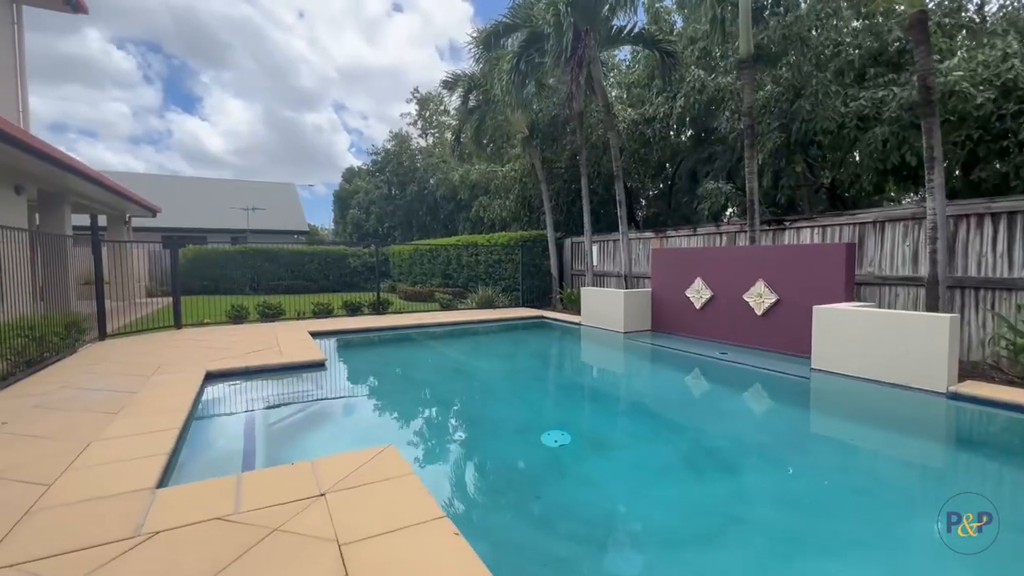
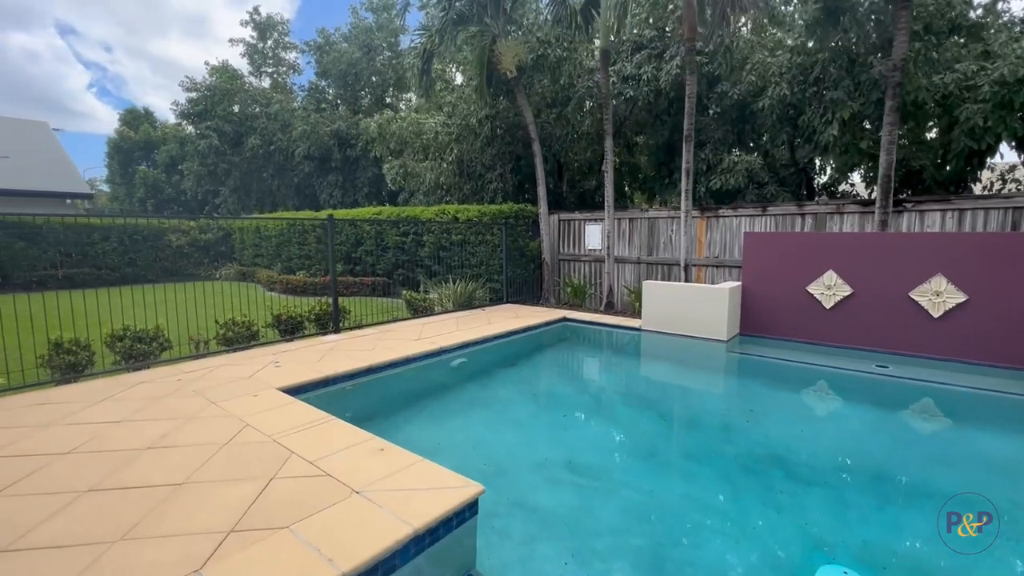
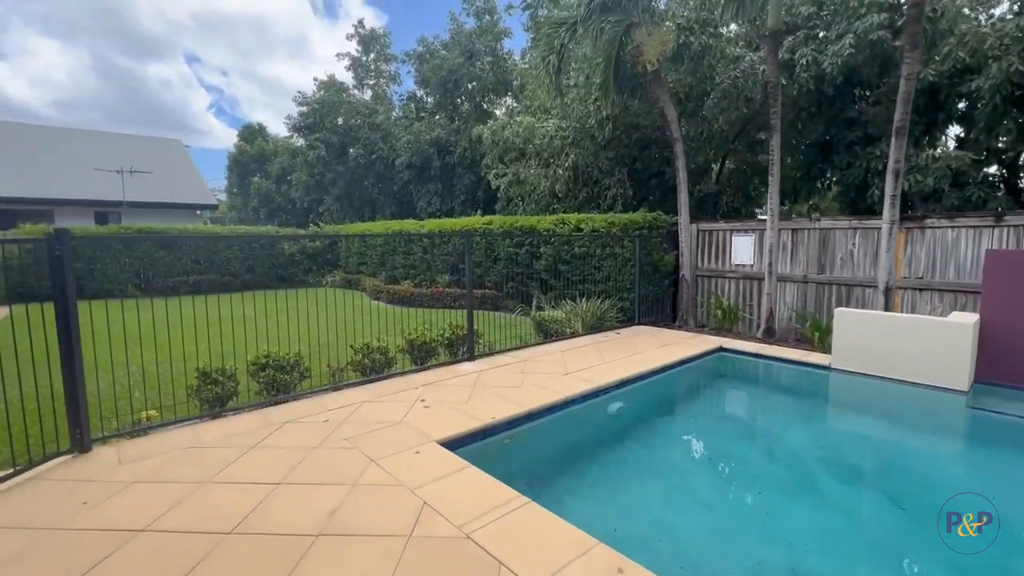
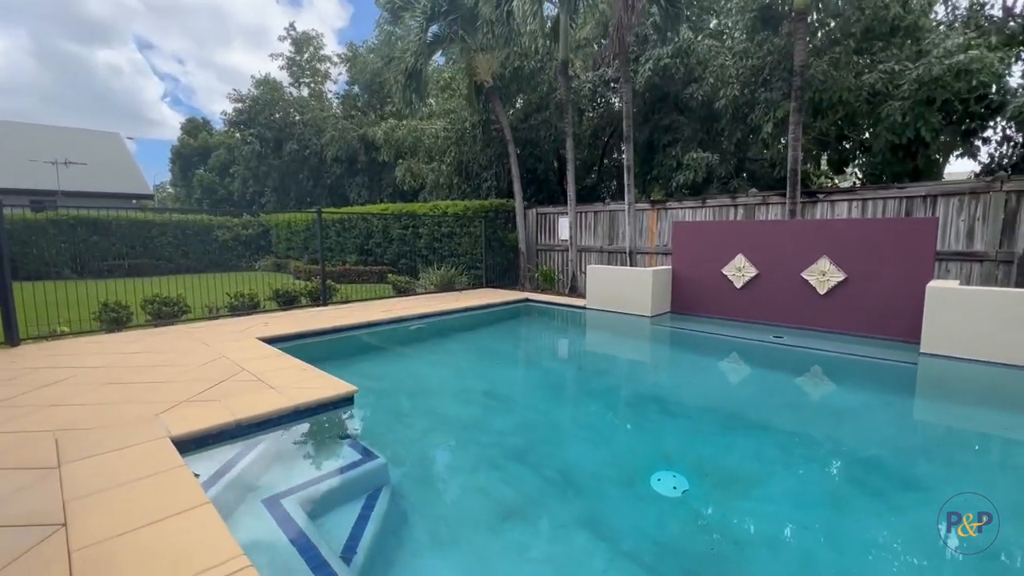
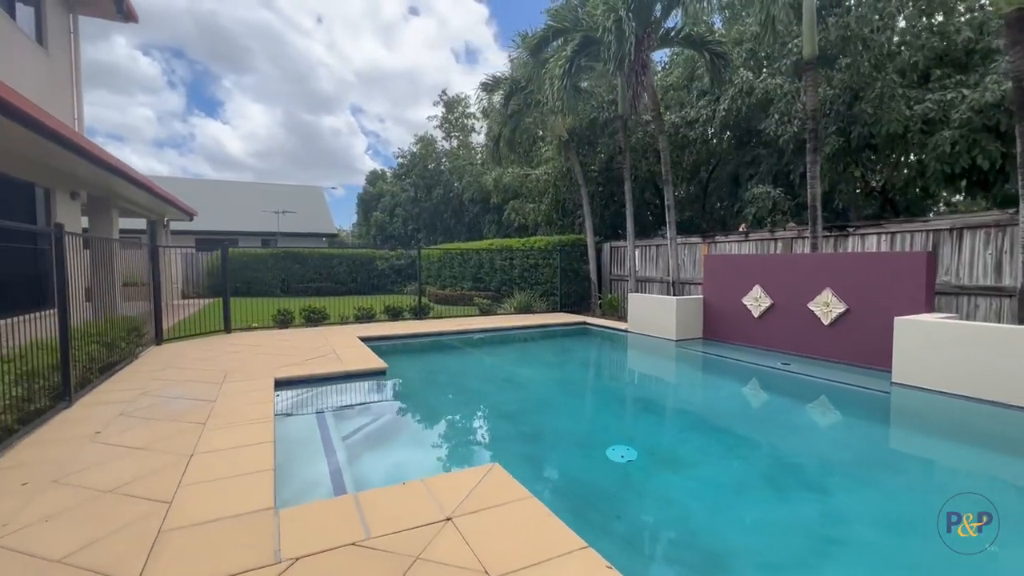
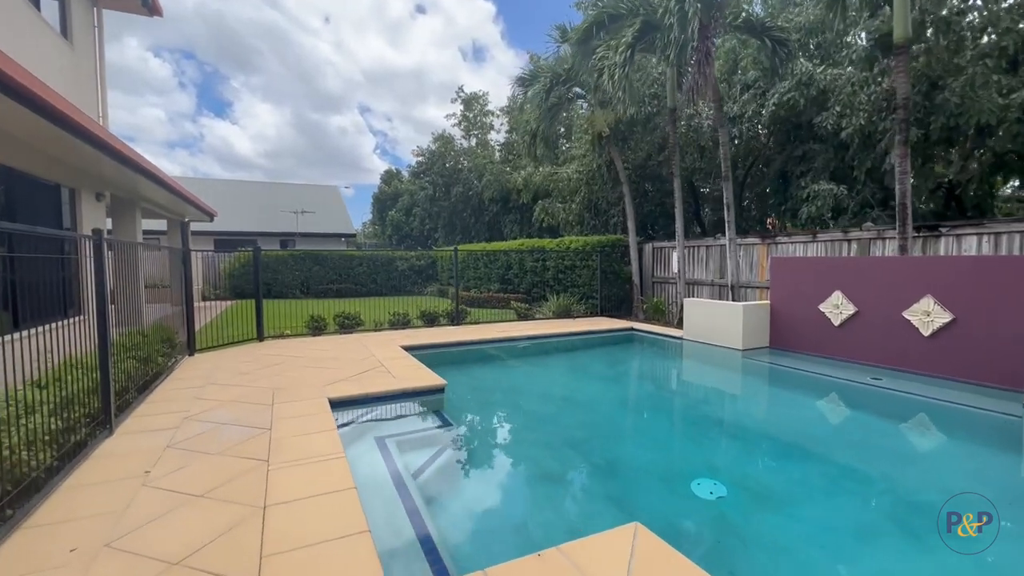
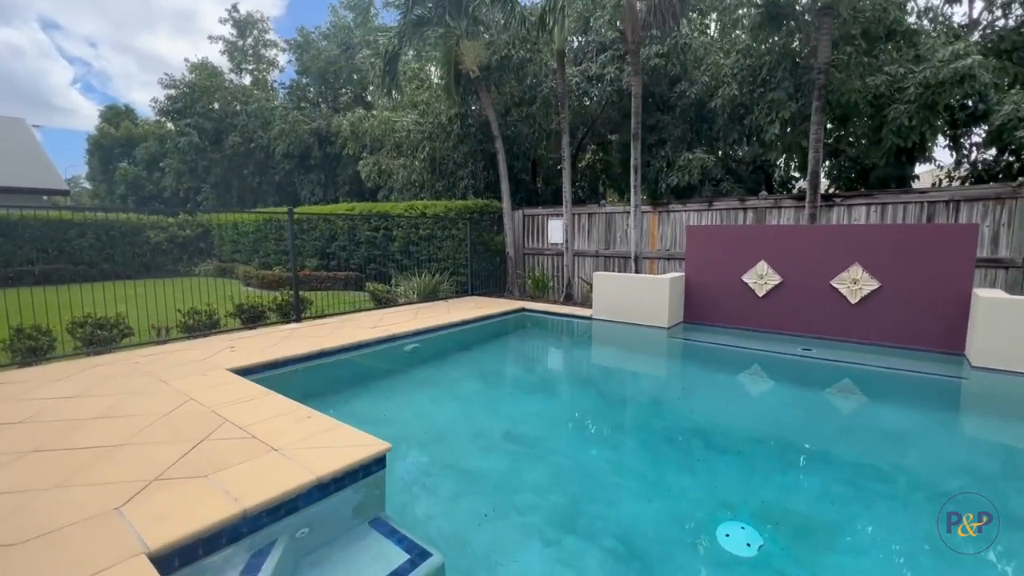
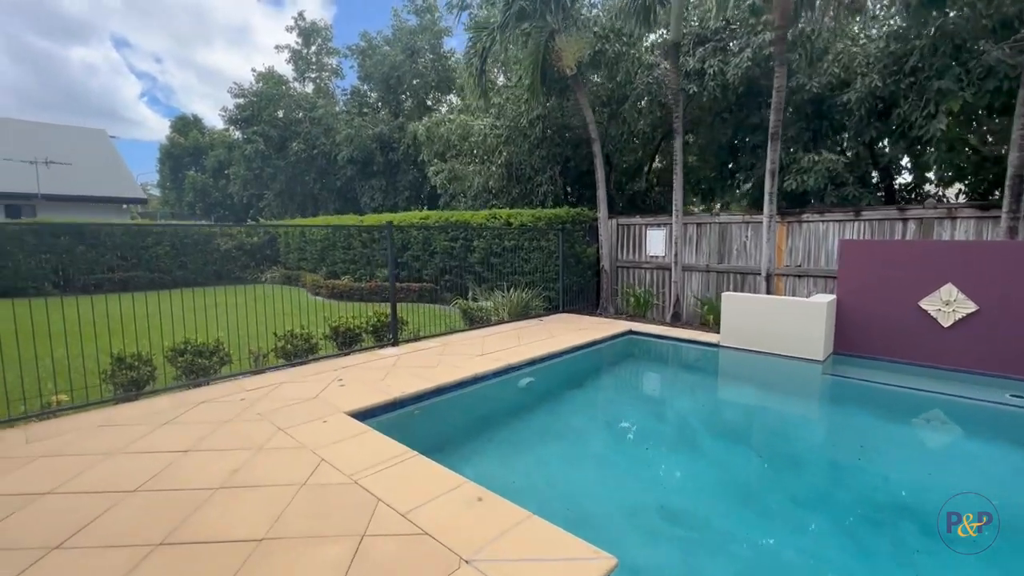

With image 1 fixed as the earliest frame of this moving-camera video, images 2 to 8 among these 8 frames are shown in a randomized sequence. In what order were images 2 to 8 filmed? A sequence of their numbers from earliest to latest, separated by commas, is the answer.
5, 6, 4, 7, 2, 8, 3
